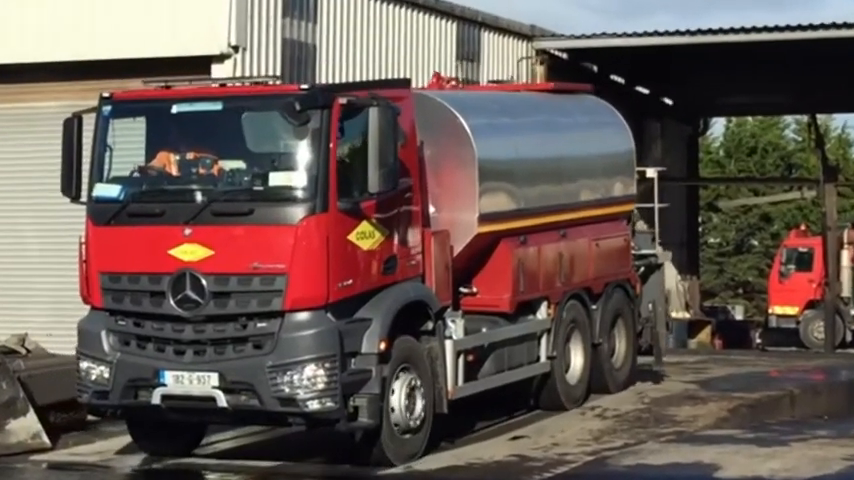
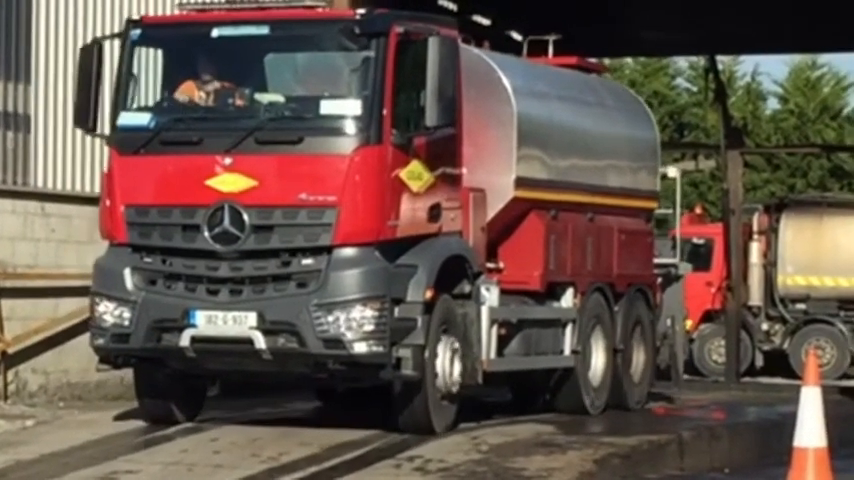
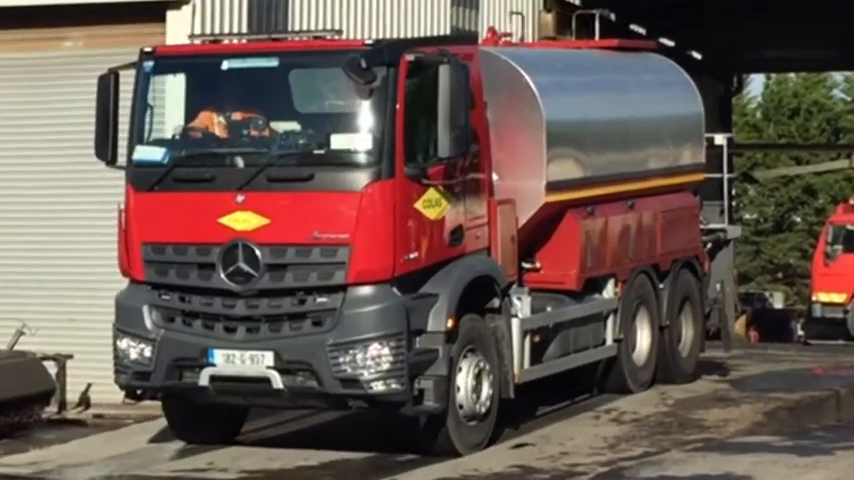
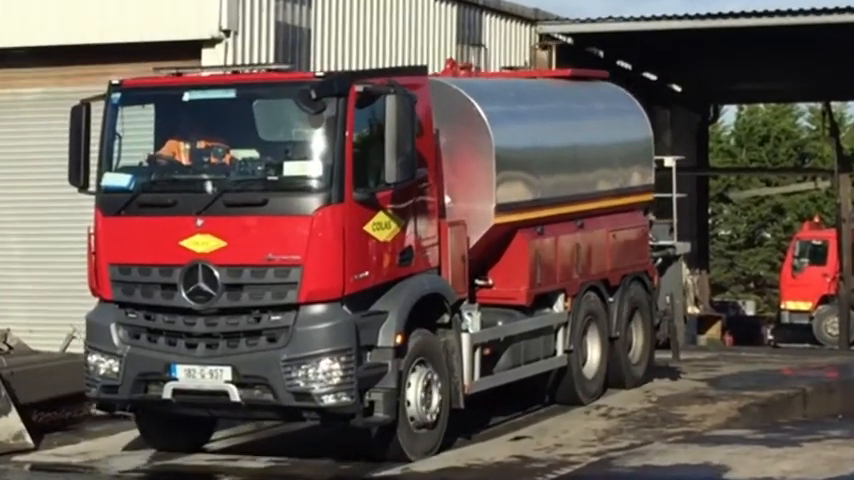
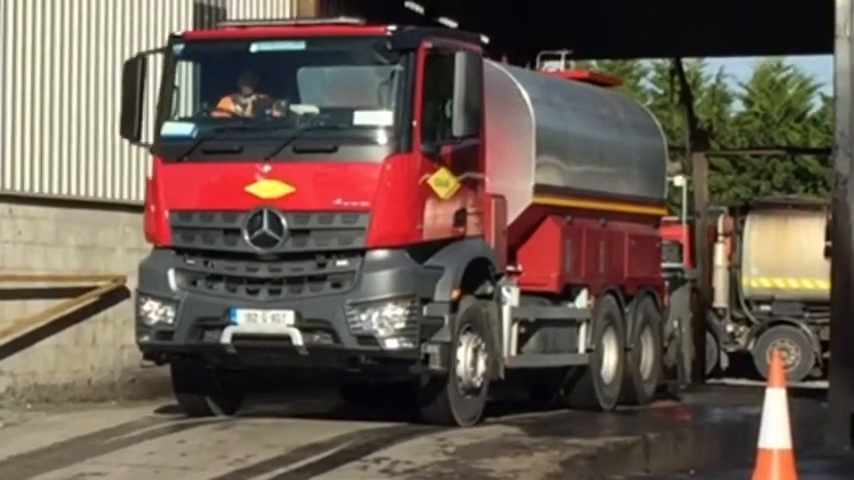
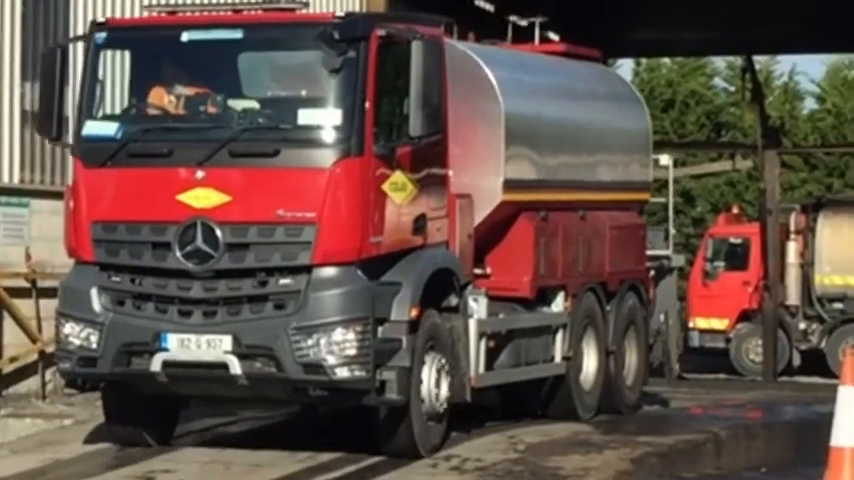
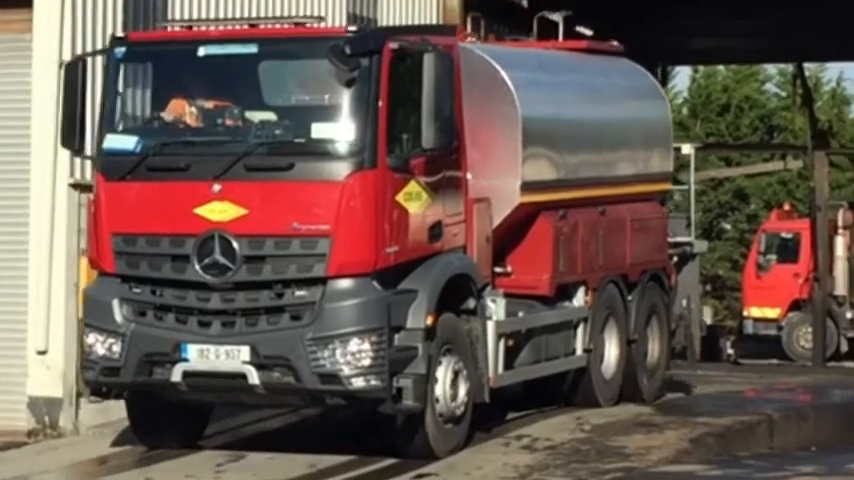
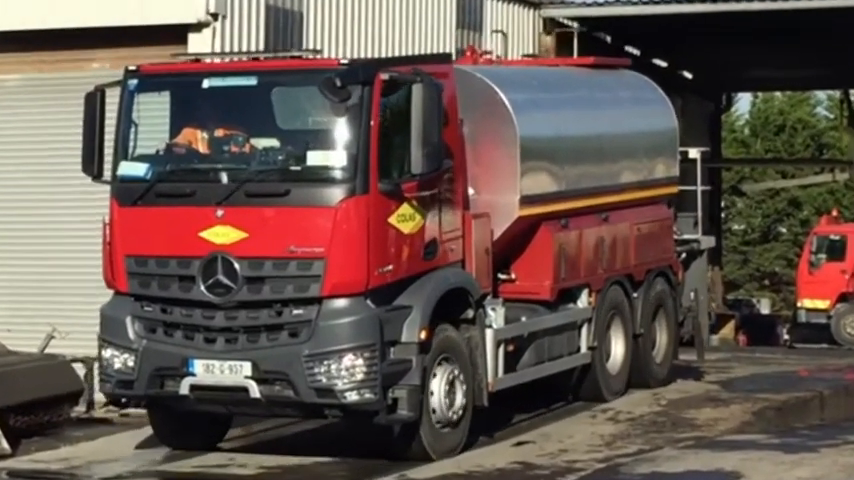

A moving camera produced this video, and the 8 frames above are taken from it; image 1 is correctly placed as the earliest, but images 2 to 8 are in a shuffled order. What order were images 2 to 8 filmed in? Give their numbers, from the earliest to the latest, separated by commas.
4, 8, 3, 7, 6, 2, 5
